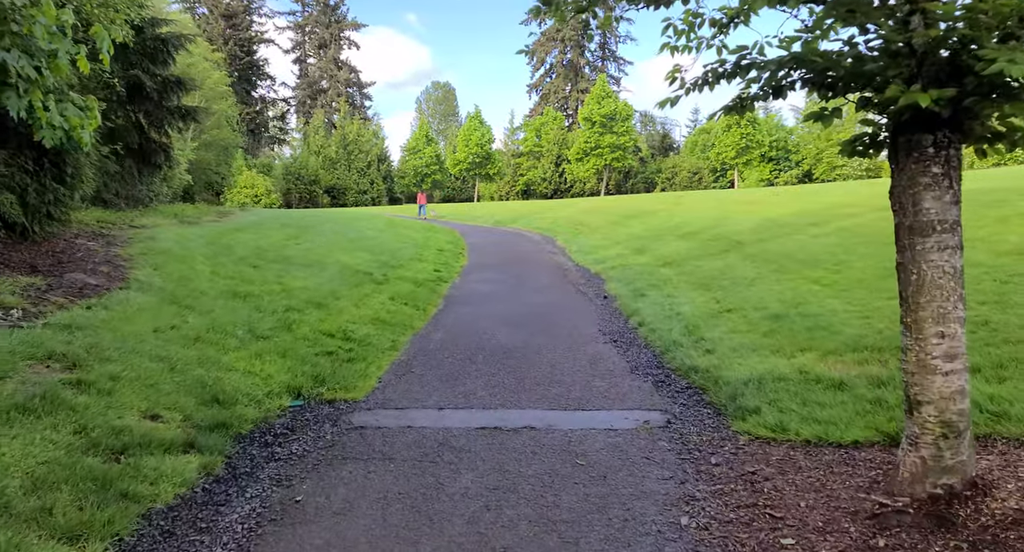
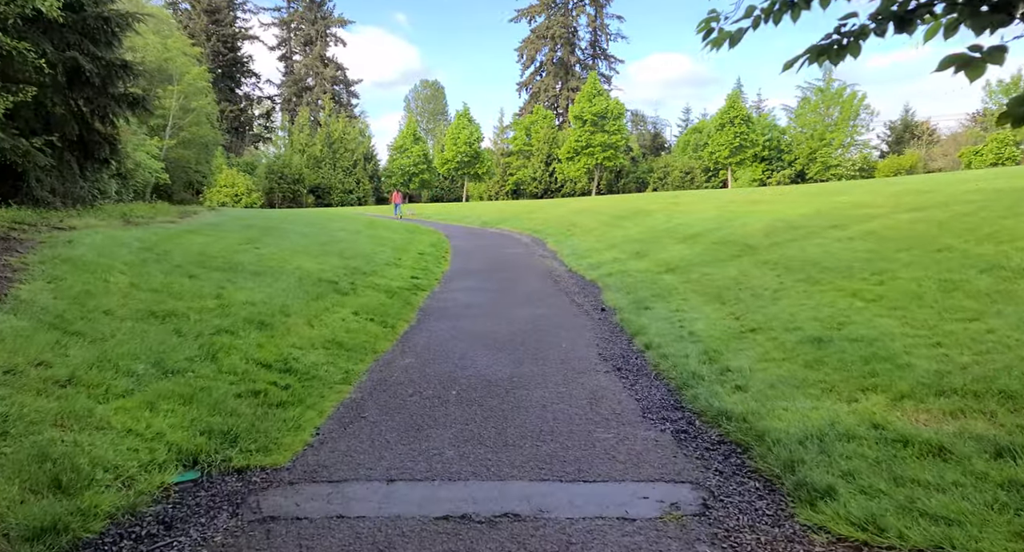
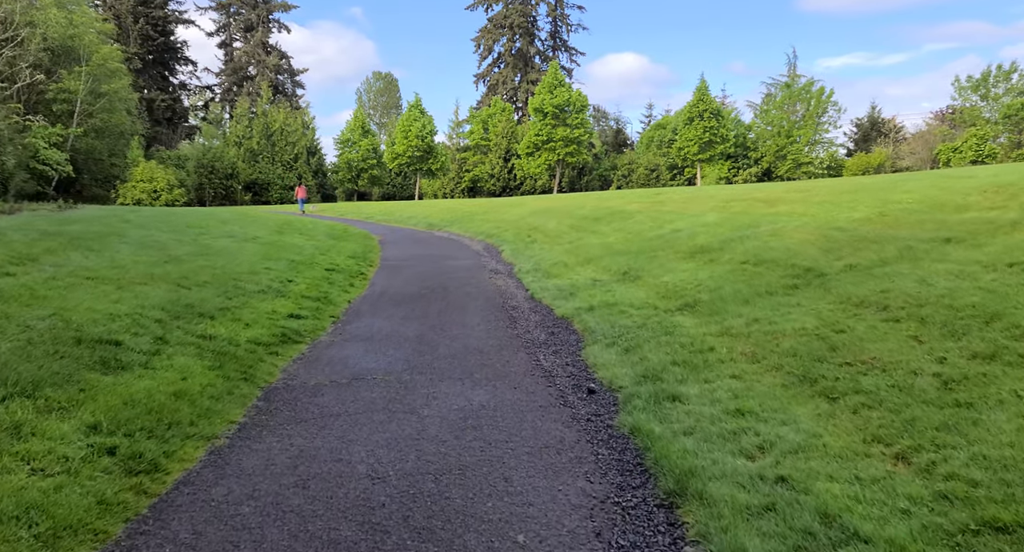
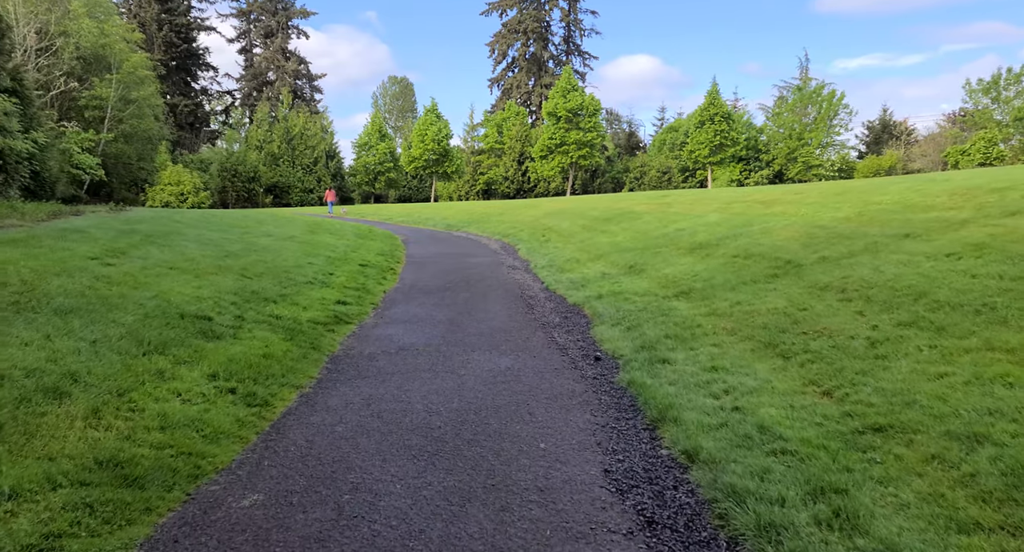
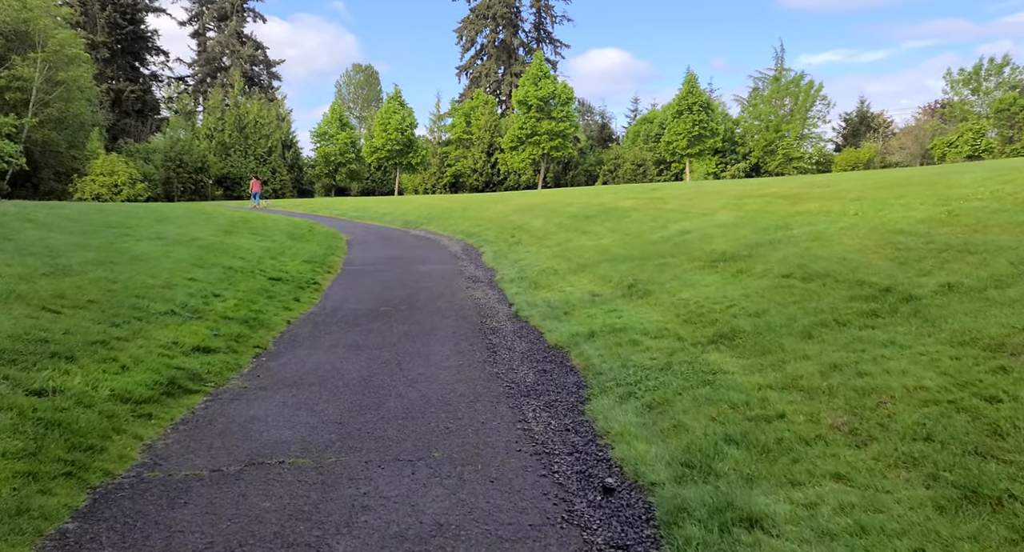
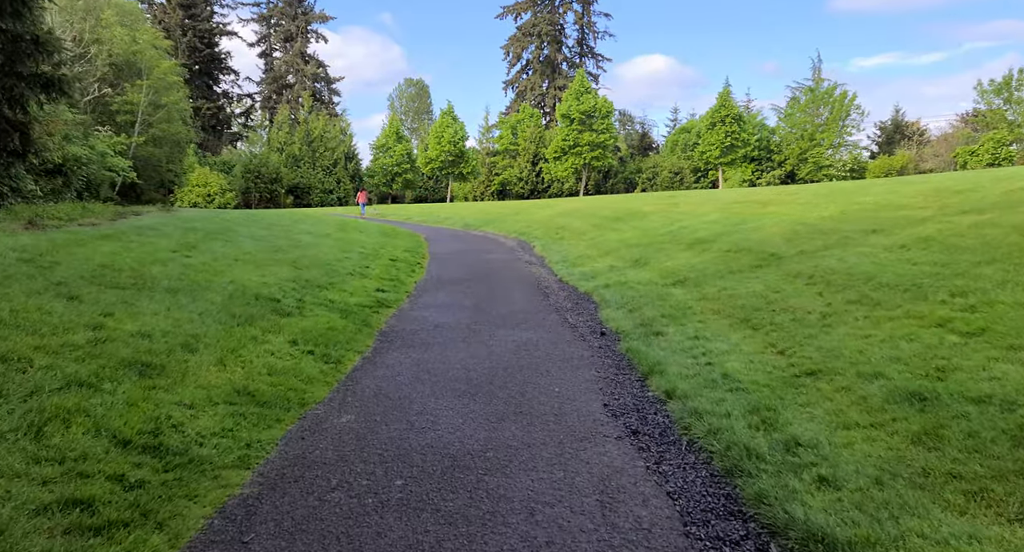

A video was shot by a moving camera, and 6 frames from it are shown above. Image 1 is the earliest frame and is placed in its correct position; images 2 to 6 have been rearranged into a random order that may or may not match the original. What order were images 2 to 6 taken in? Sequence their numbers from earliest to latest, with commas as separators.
2, 6, 4, 3, 5
